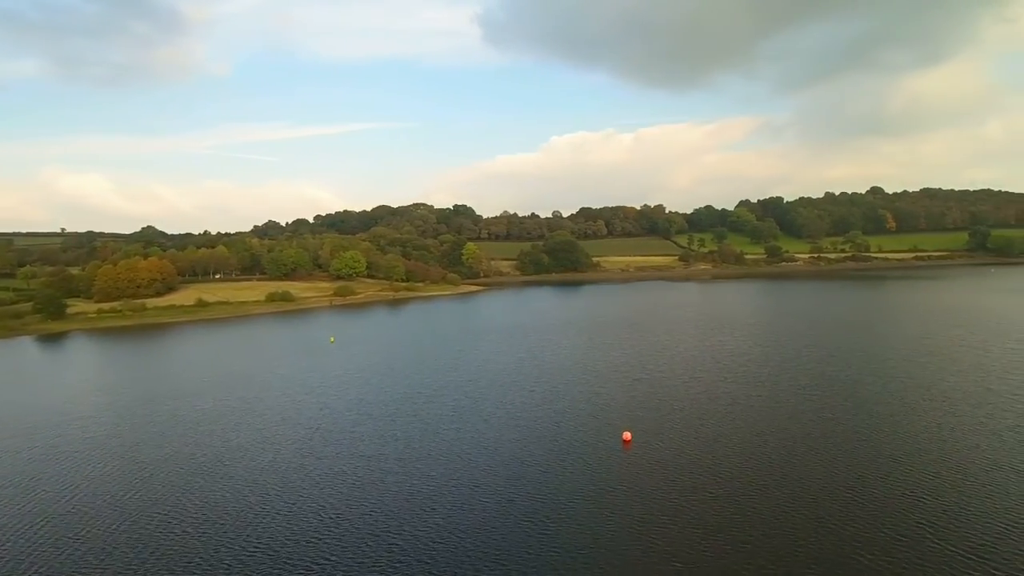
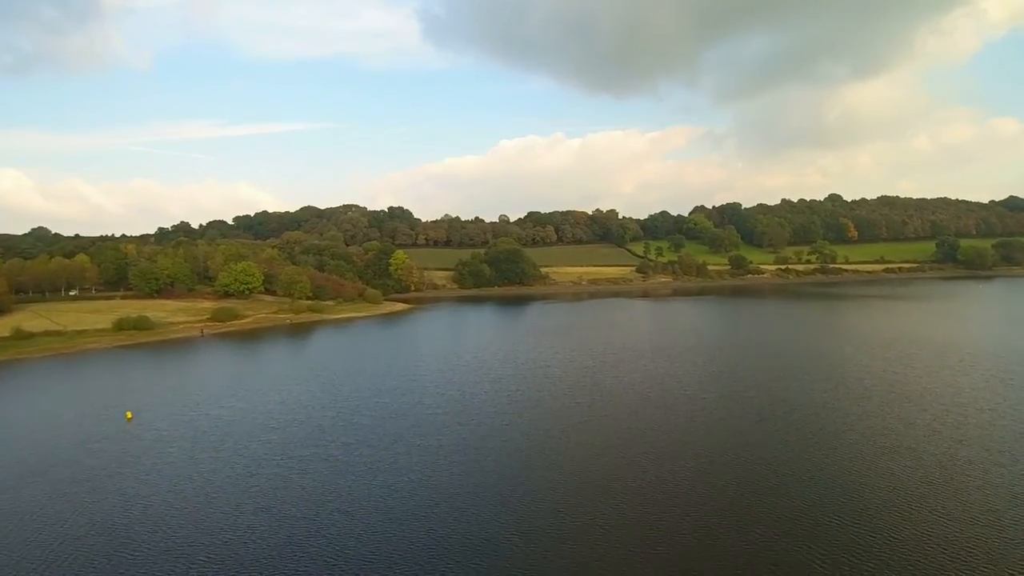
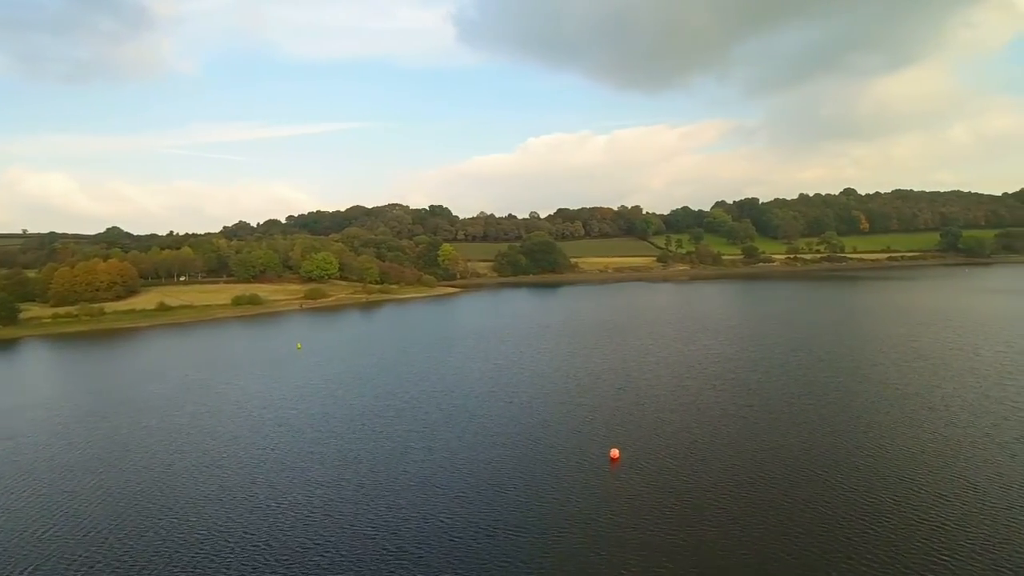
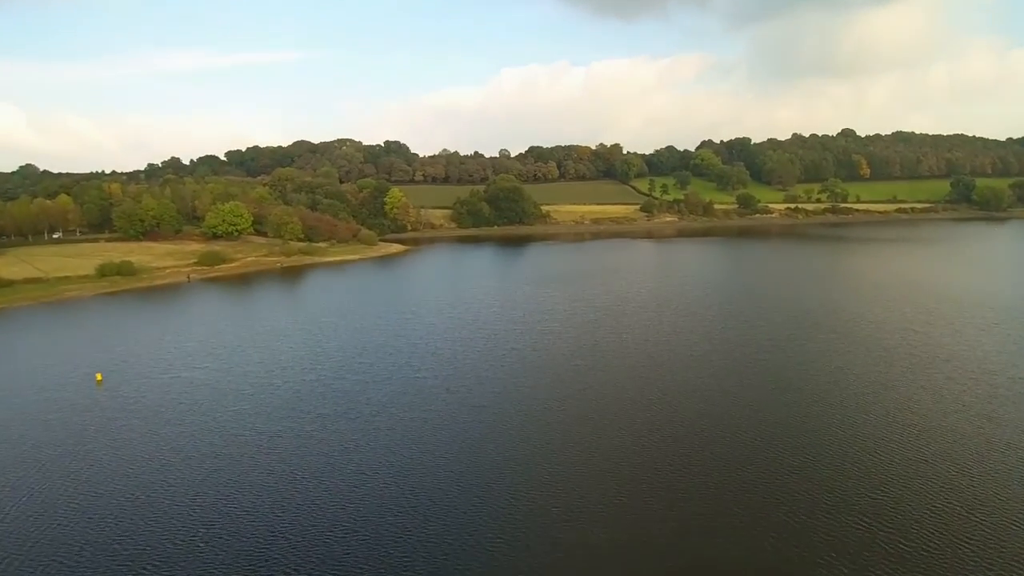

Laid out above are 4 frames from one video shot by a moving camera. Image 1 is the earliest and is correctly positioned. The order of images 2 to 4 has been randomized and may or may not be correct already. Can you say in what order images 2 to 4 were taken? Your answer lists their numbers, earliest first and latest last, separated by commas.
3, 2, 4
